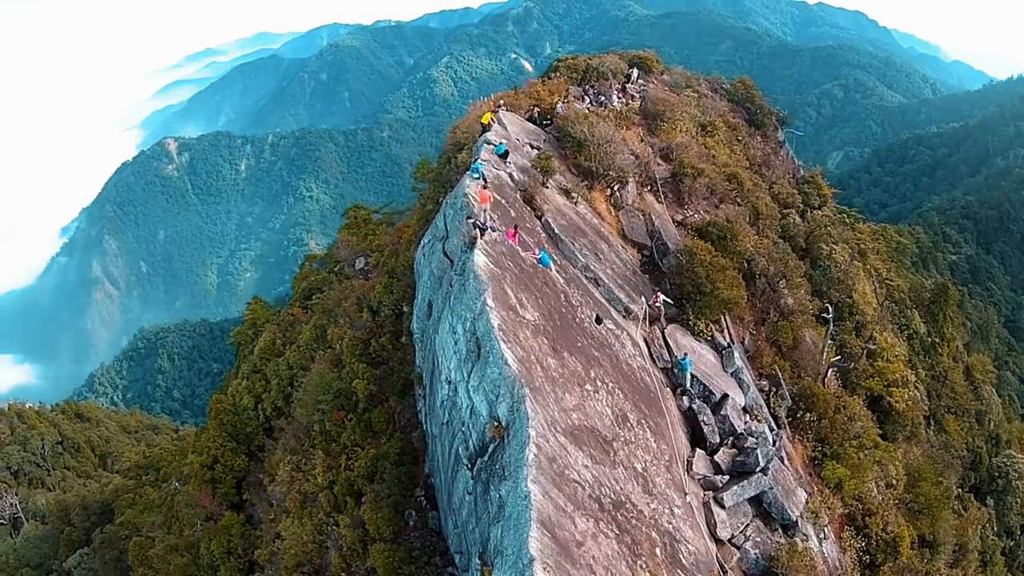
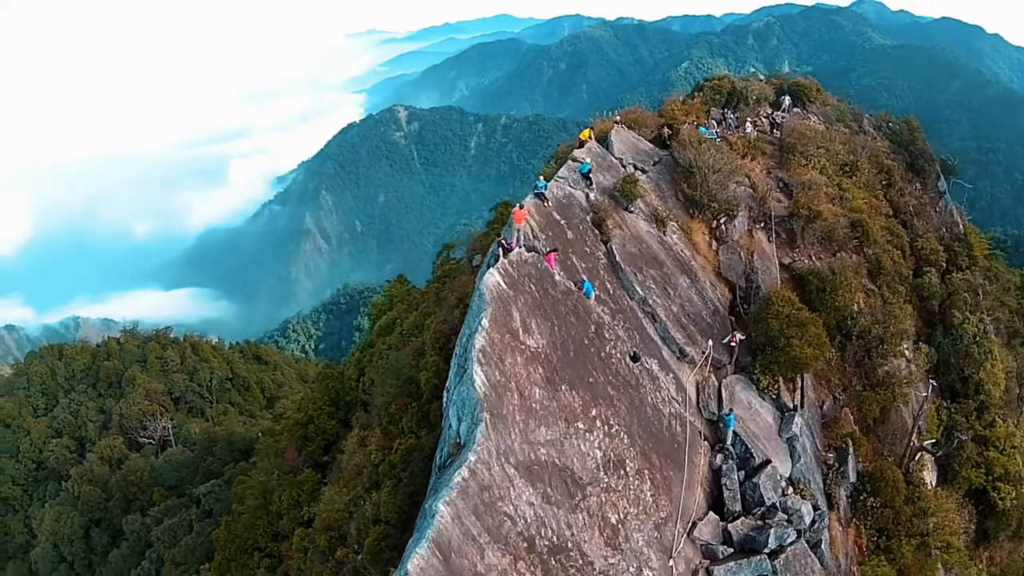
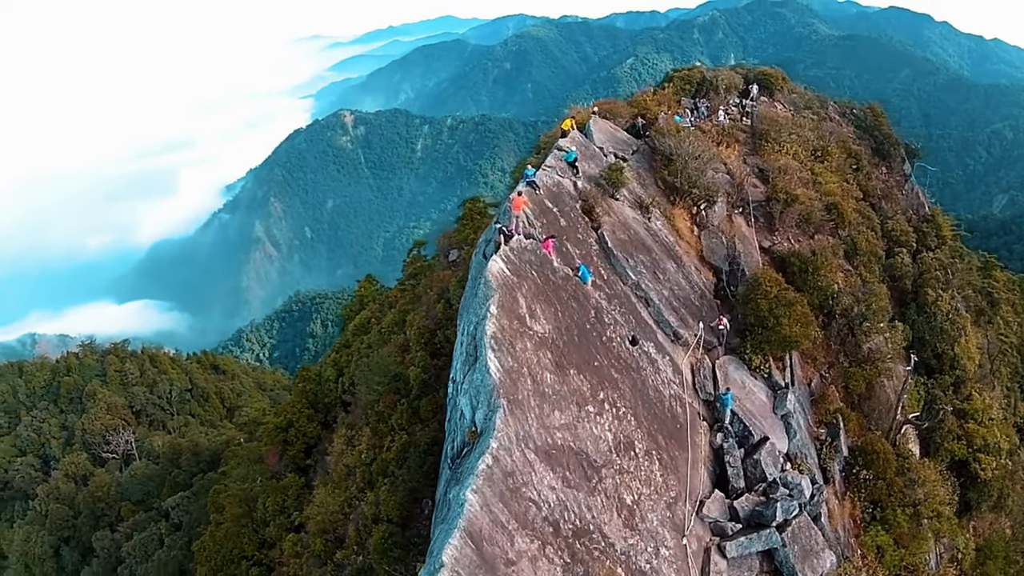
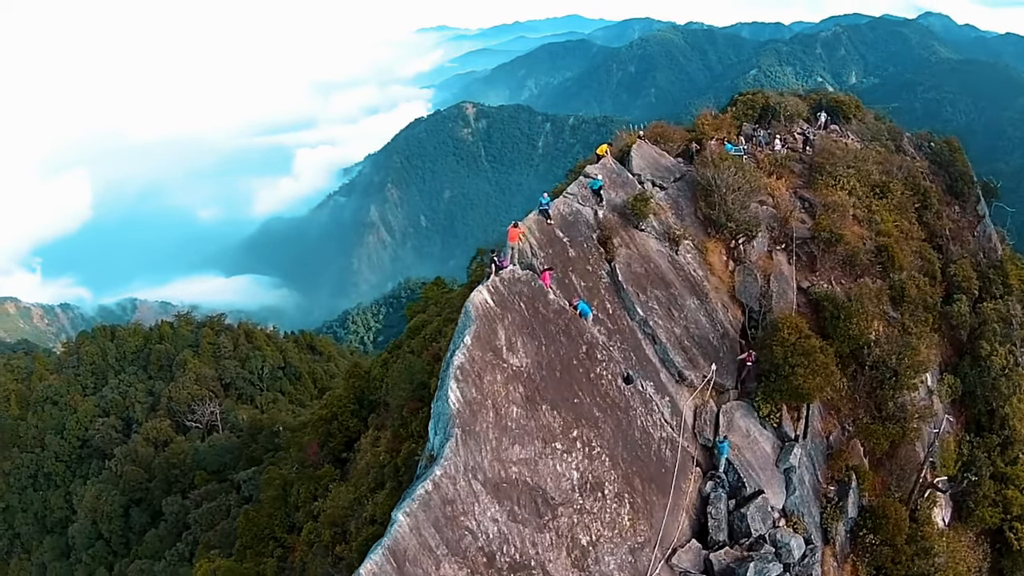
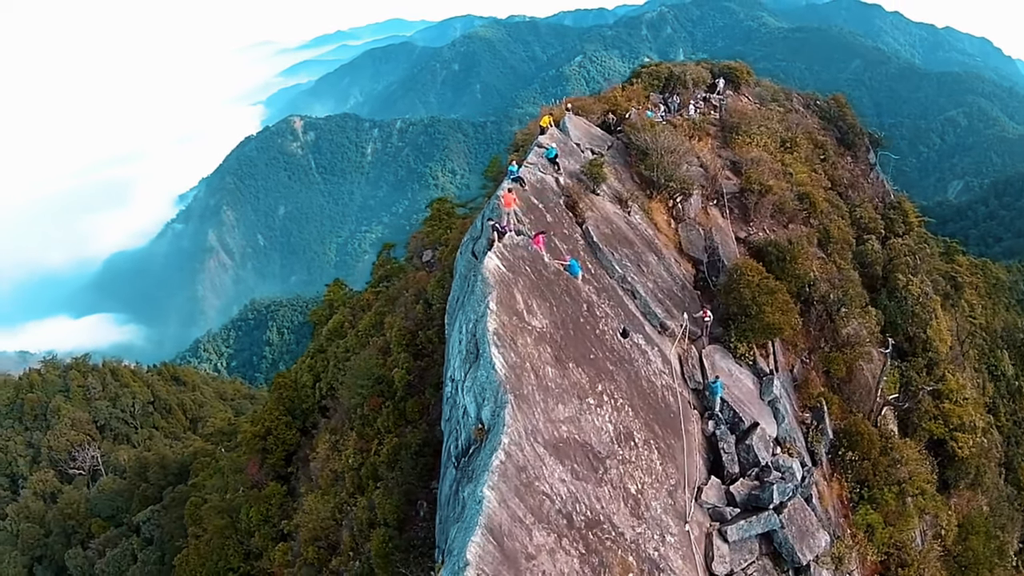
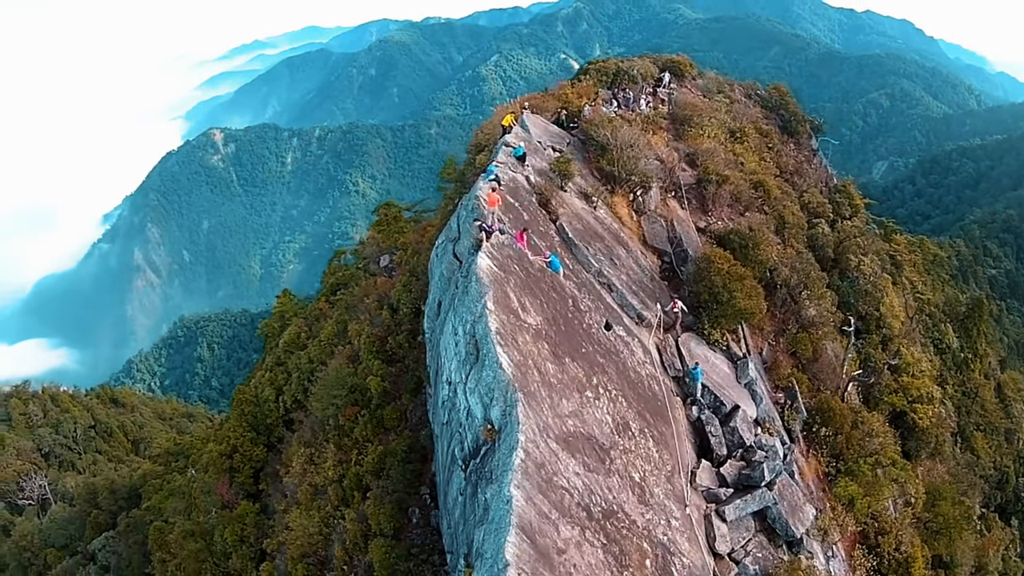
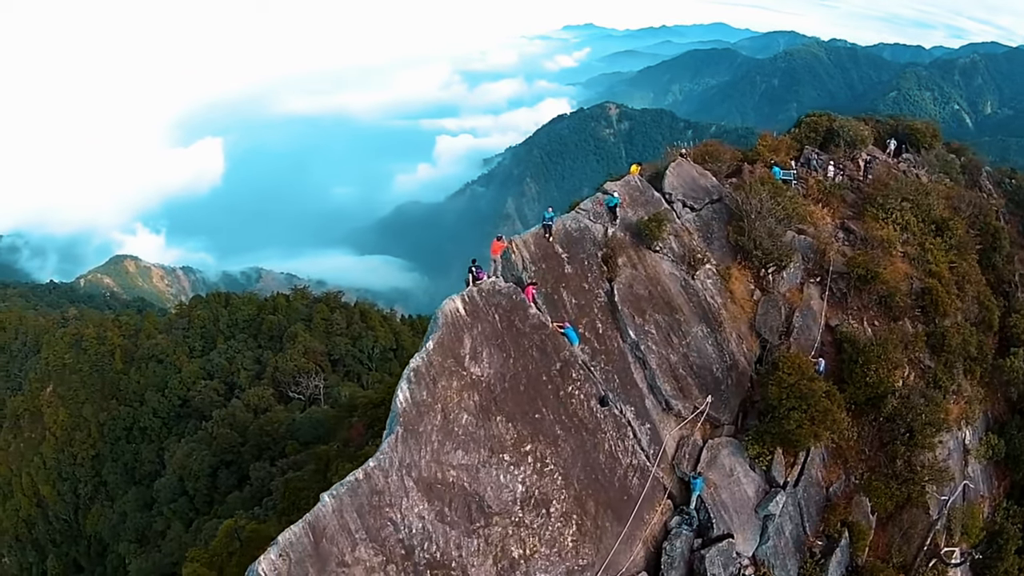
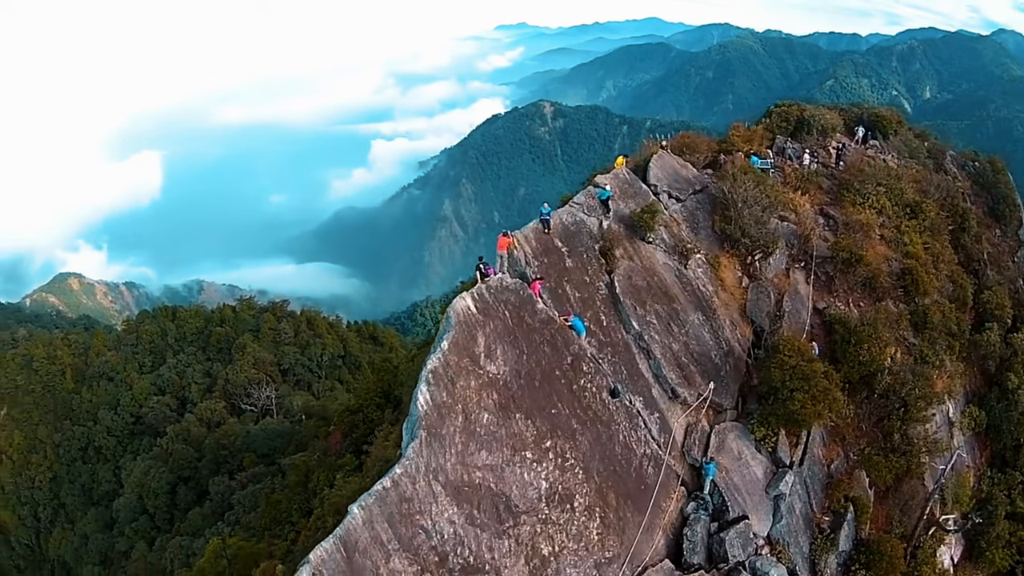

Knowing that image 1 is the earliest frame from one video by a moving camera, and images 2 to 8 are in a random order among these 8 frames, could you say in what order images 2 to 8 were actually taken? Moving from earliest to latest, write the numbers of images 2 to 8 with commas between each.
6, 5, 3, 2, 4, 8, 7
